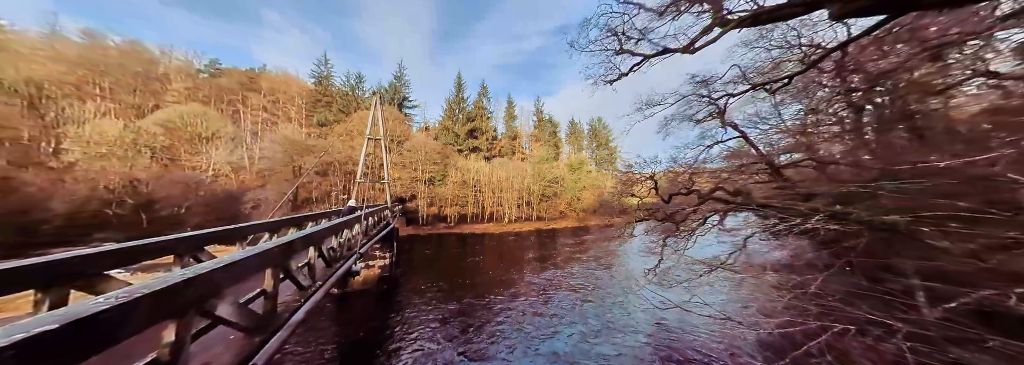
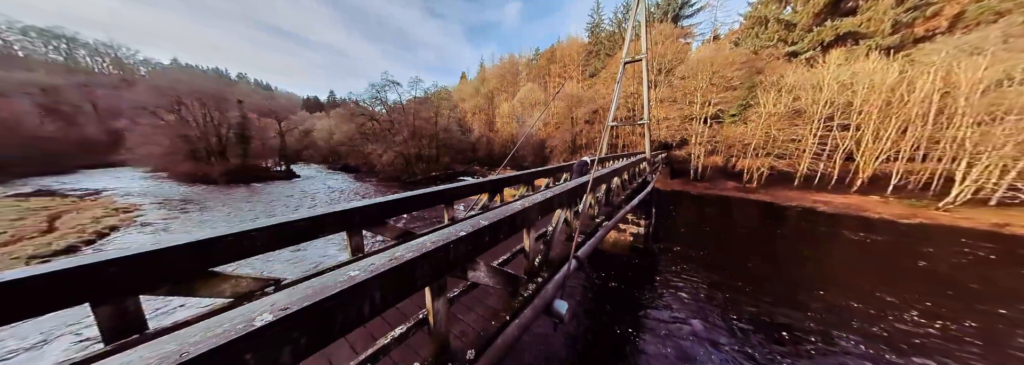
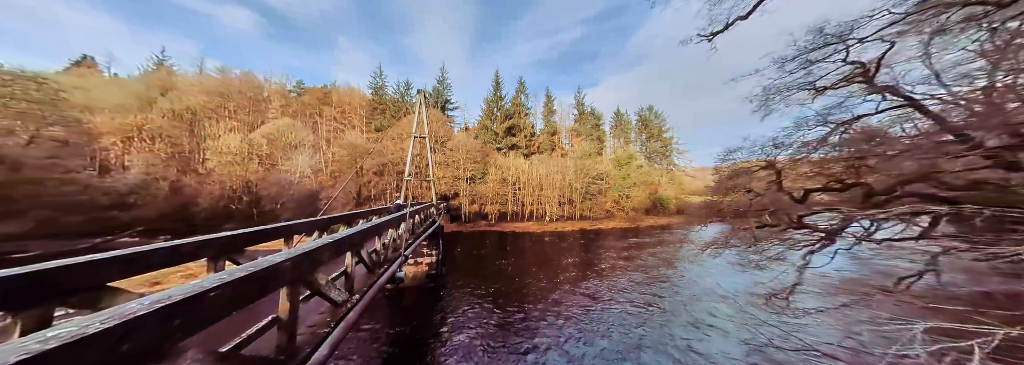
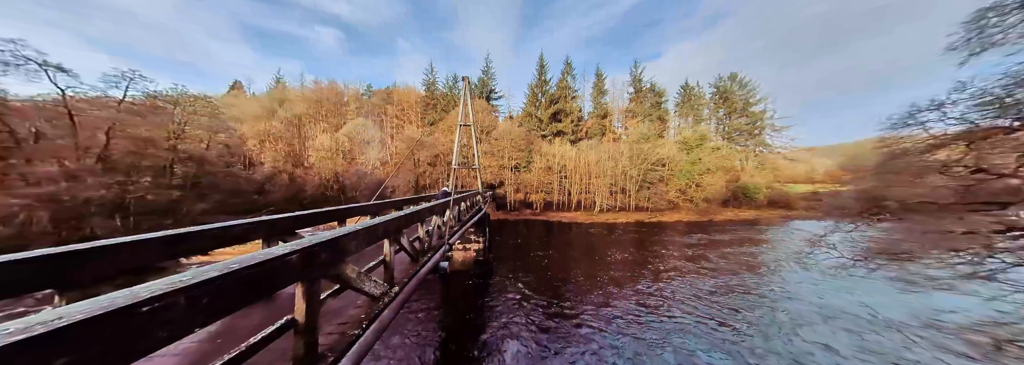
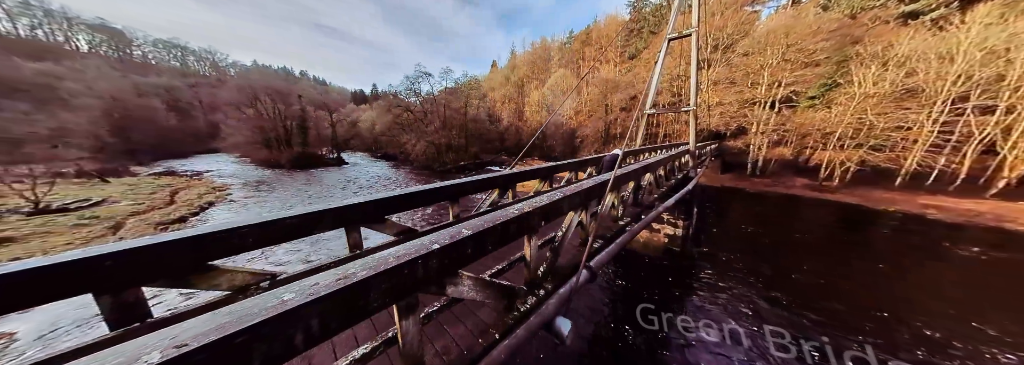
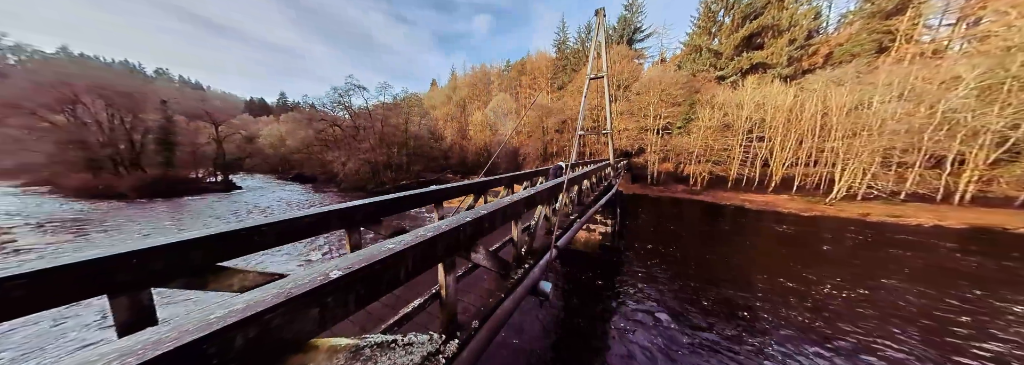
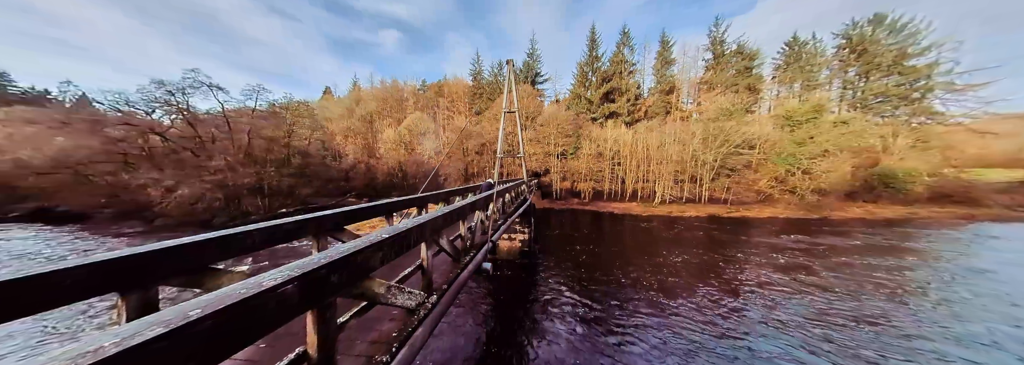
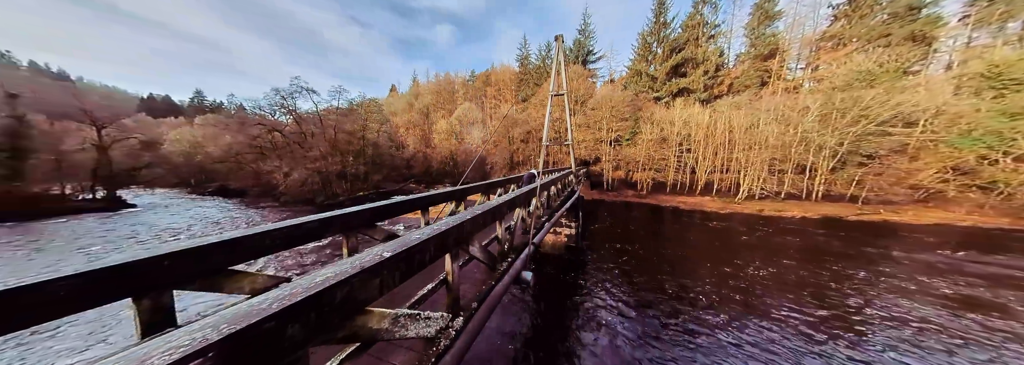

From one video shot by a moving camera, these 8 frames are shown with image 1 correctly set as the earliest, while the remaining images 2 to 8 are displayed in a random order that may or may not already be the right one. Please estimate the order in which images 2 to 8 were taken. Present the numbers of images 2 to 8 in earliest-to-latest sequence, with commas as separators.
3, 4, 7, 8, 6, 2, 5
